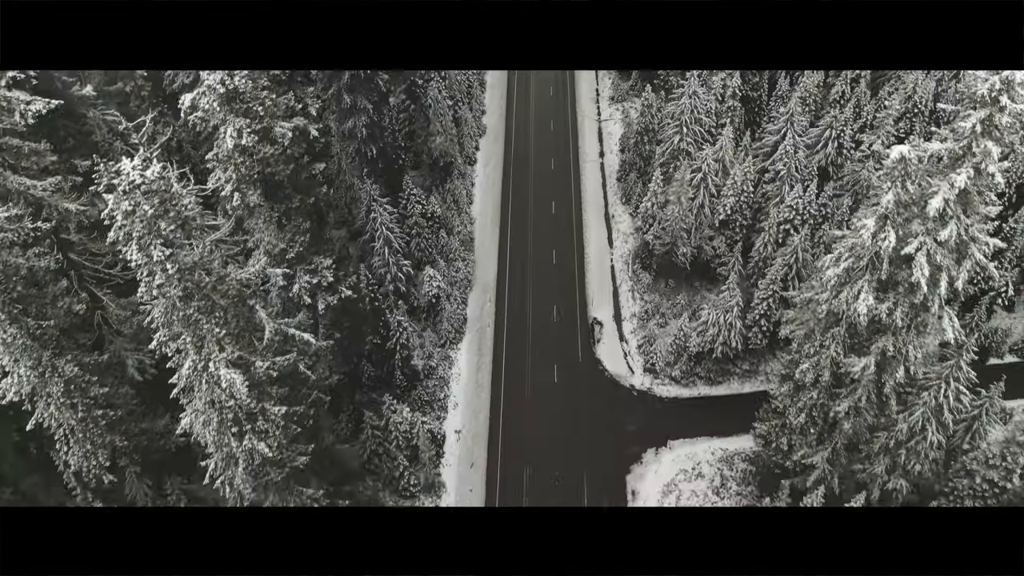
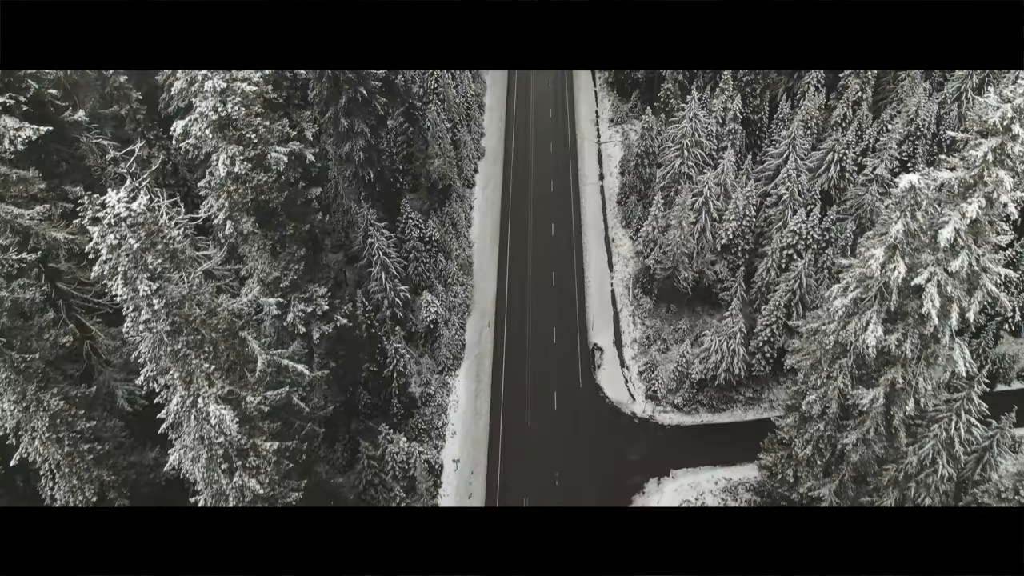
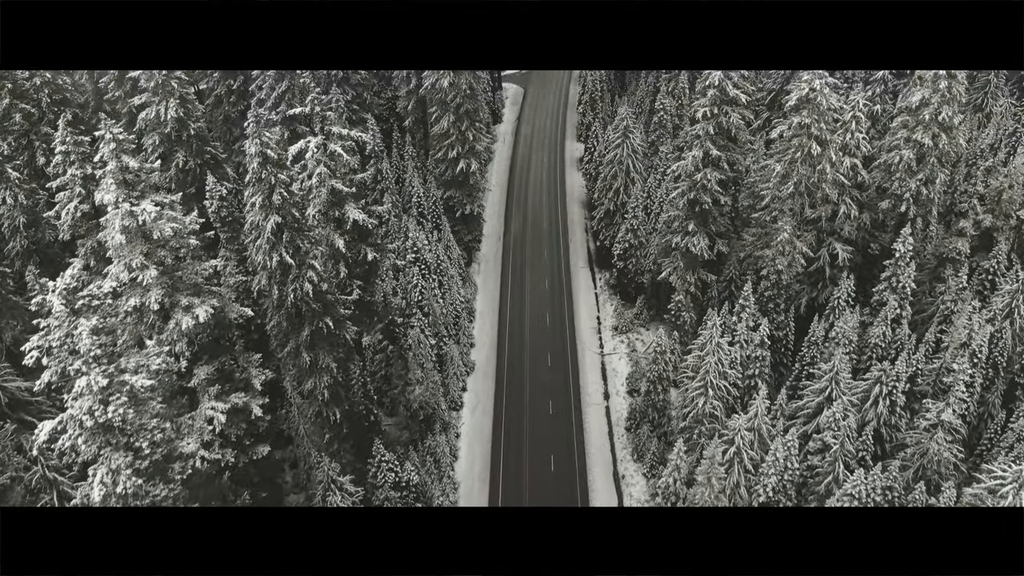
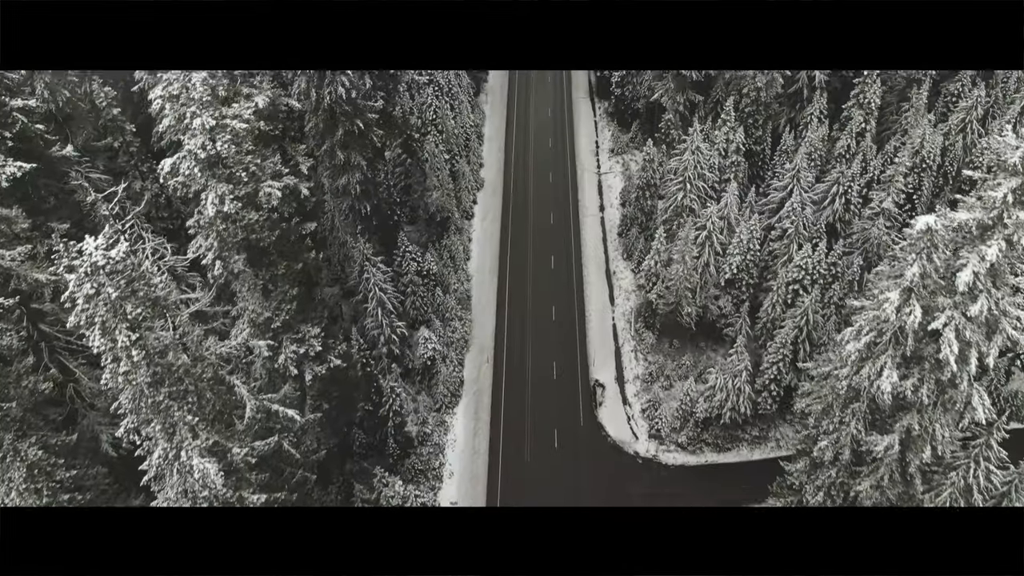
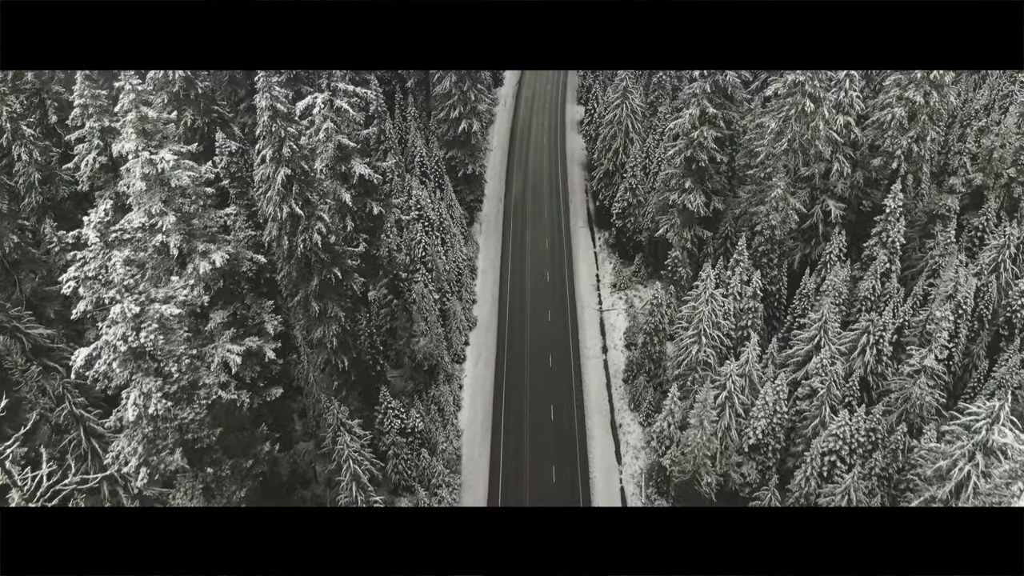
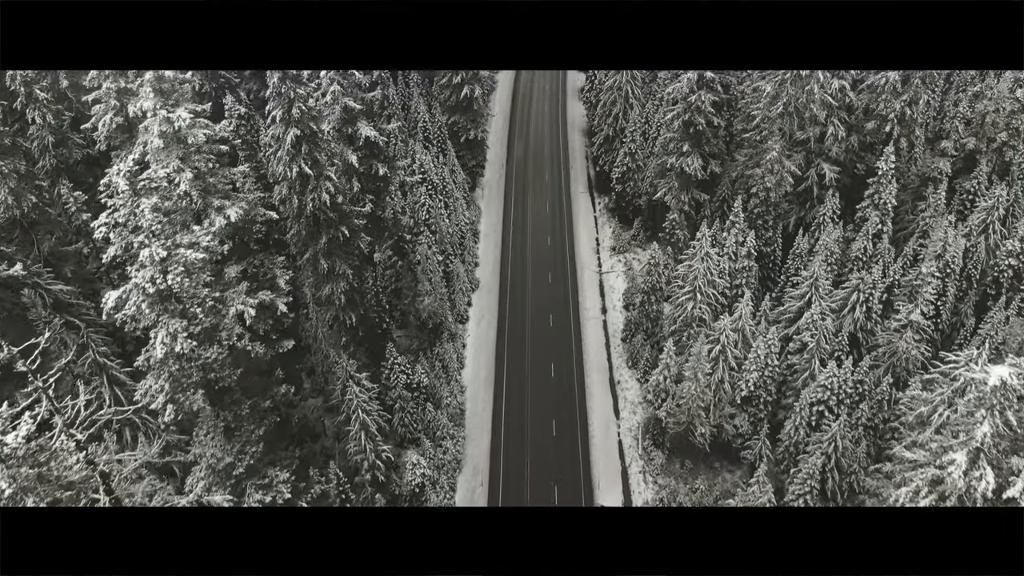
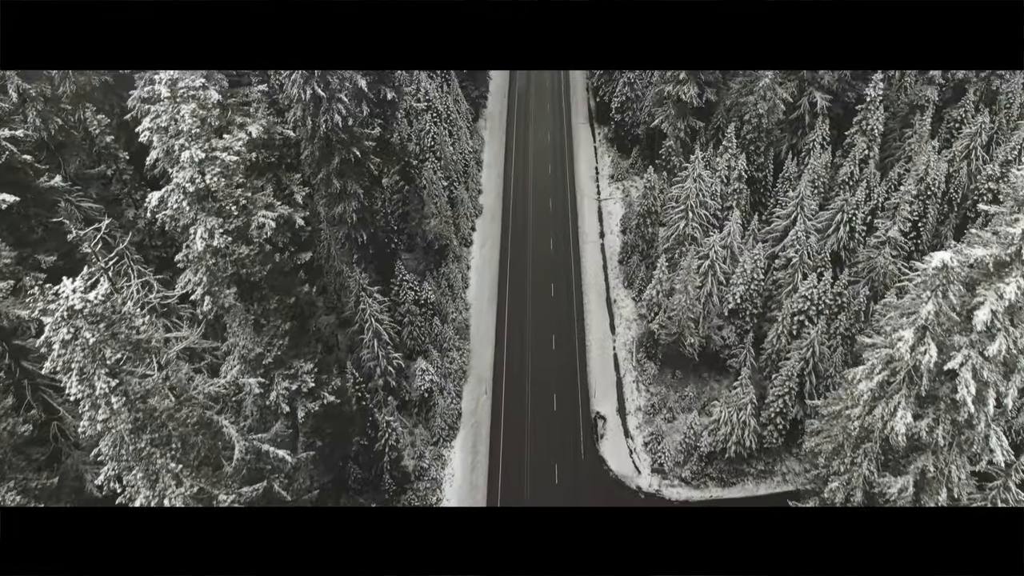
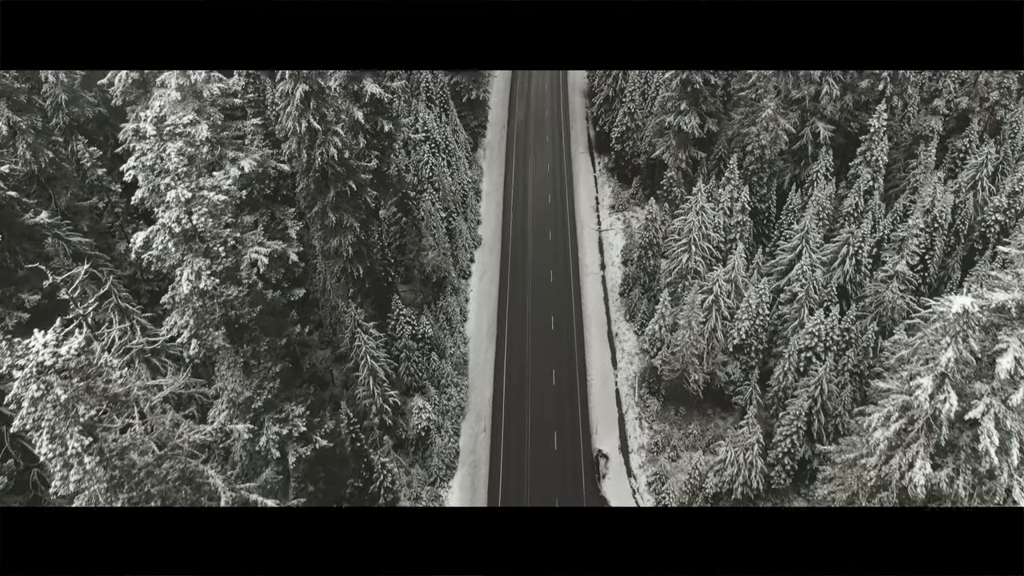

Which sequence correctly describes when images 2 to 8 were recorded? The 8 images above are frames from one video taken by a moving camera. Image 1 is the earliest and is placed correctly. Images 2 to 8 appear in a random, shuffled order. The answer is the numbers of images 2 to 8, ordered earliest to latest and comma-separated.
2, 4, 7, 8, 6, 5, 3
